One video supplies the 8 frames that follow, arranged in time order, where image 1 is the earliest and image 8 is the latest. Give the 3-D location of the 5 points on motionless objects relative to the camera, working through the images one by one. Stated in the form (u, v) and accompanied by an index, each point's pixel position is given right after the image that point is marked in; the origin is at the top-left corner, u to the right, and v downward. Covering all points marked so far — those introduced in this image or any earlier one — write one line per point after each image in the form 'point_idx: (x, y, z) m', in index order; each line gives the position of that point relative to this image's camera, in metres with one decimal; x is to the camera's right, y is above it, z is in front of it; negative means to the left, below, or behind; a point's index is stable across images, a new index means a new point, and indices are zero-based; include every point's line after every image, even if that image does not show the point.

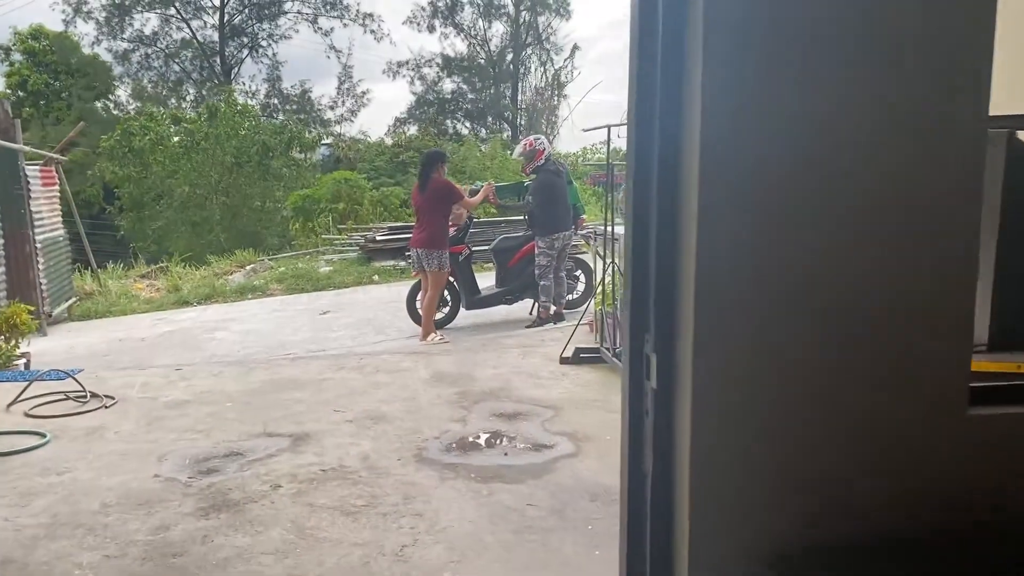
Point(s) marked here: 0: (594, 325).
0: (+0.6, -0.2, +5.9) m
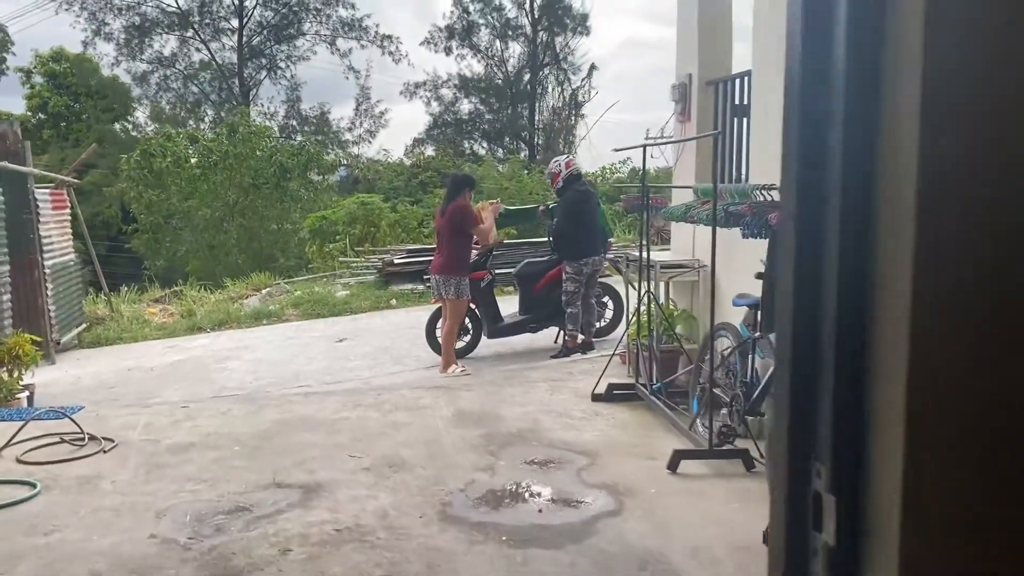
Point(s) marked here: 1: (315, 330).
0: (+0.7, -0.4, +5.5) m
1: (-2.0, -0.4, +9.0) m
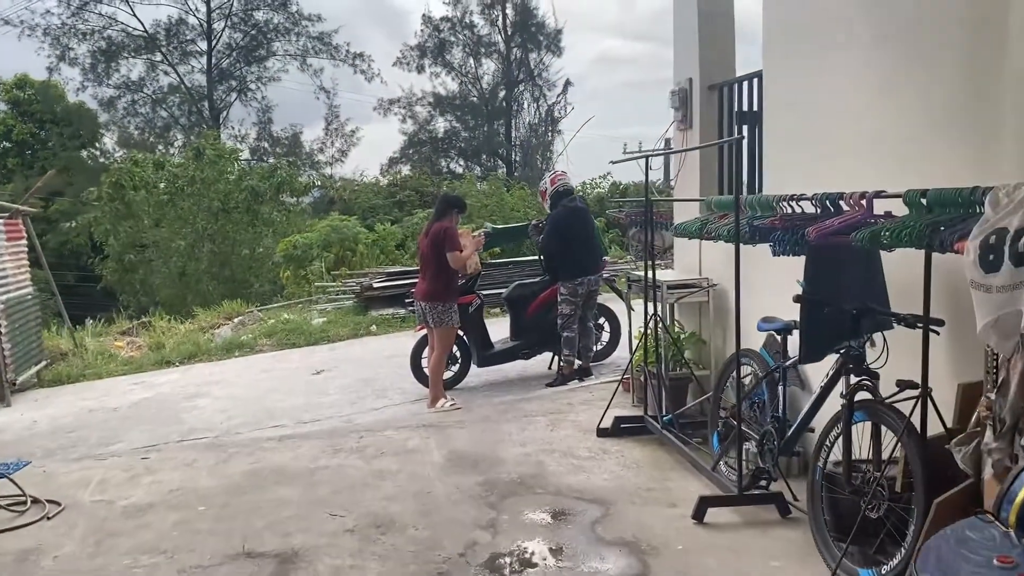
0: (+0.7, -0.6, +5.1) m
1: (-2.2, -0.7, +8.5) m
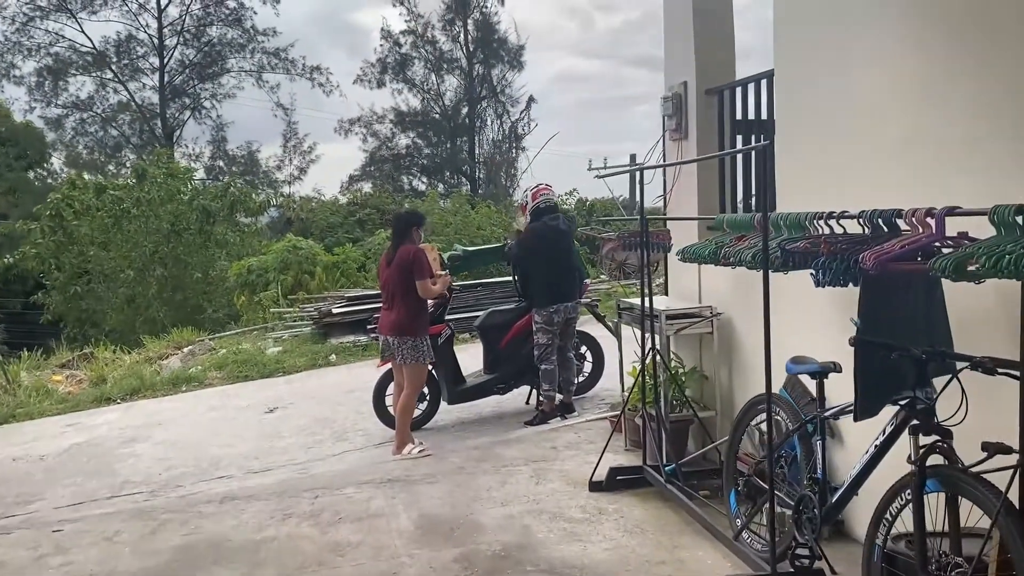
0: (+0.6, -0.7, +4.5) m
1: (-2.4, -1.0, +7.8) m
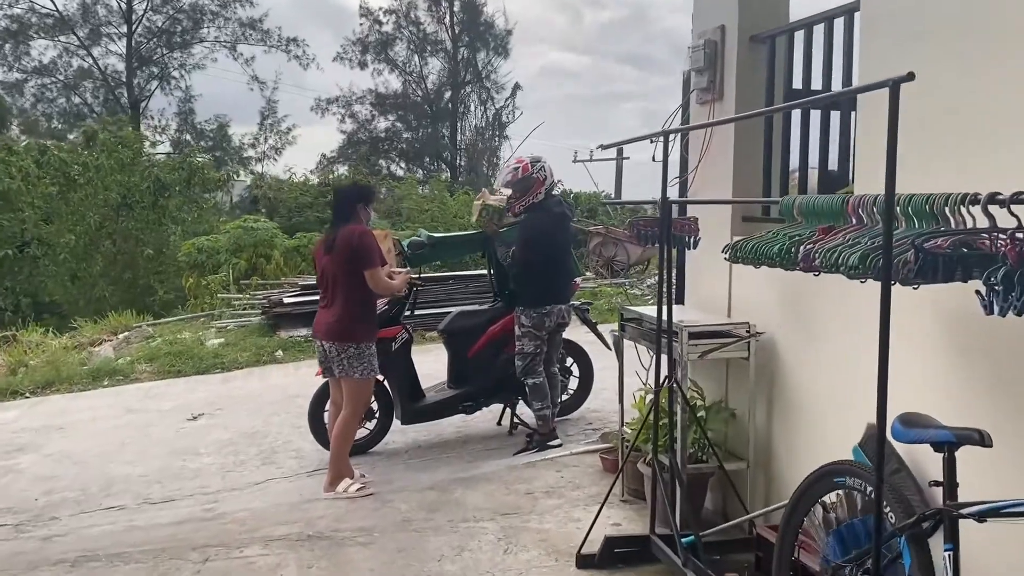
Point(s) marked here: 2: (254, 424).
0: (+0.4, -0.7, +3.5) m
1: (-2.6, -0.8, +6.7) m
2: (-1.6, -0.9, +5.6) m
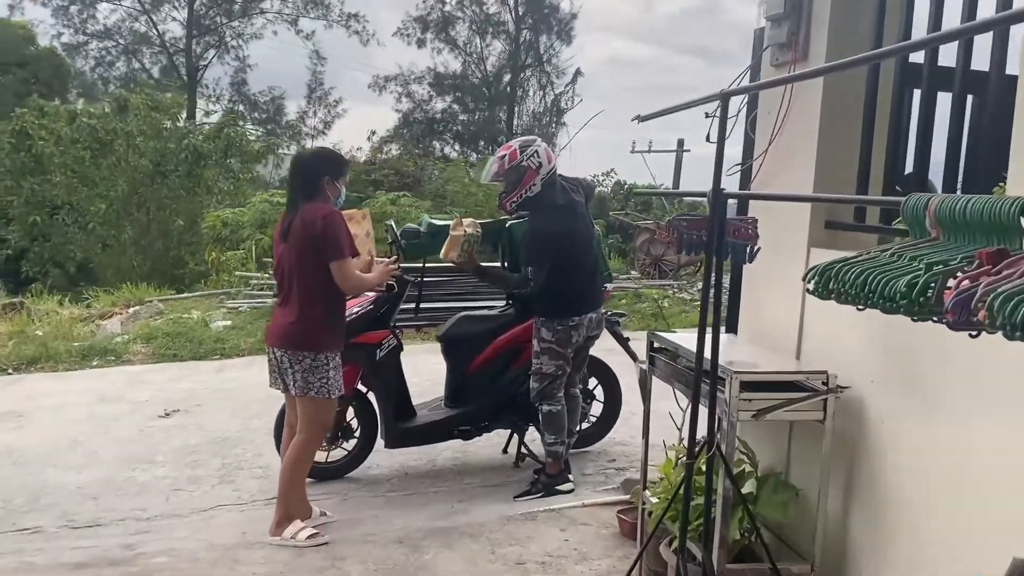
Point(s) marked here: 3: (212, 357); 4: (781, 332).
0: (+0.4, -0.8, +2.6) m
1: (-2.5, -0.7, +6.0) m
2: (-1.6, -0.8, +4.8) m
3: (-2.4, -0.6, +7.0) m
4: (+0.8, -0.1, +2.6) m
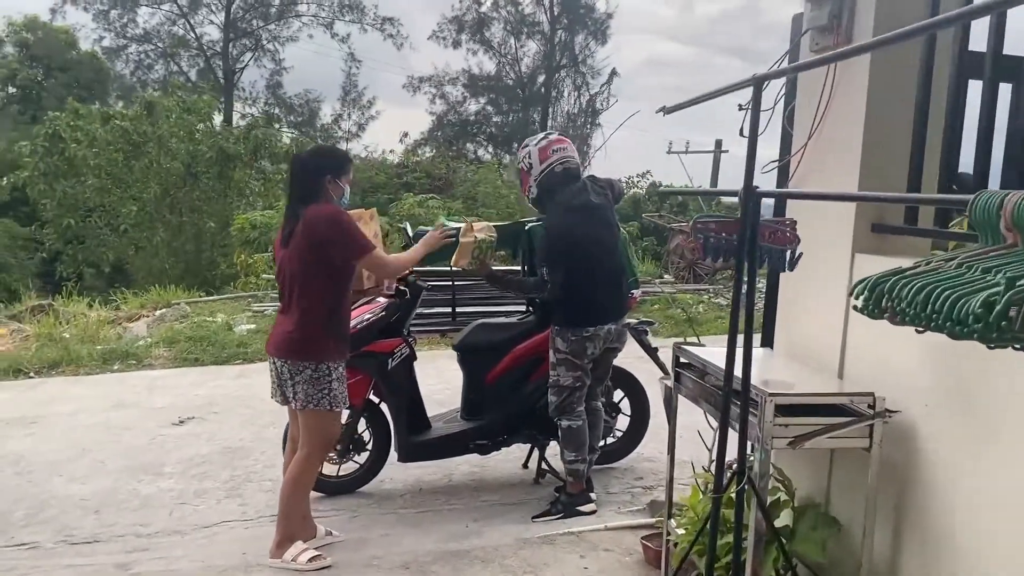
0: (+0.4, -0.8, +2.4) m
1: (-2.3, -0.7, +5.9) m
2: (-1.5, -0.8, +4.7) m
3: (-2.2, -0.6, +6.9) m
4: (+0.8, -0.2, +2.3) m
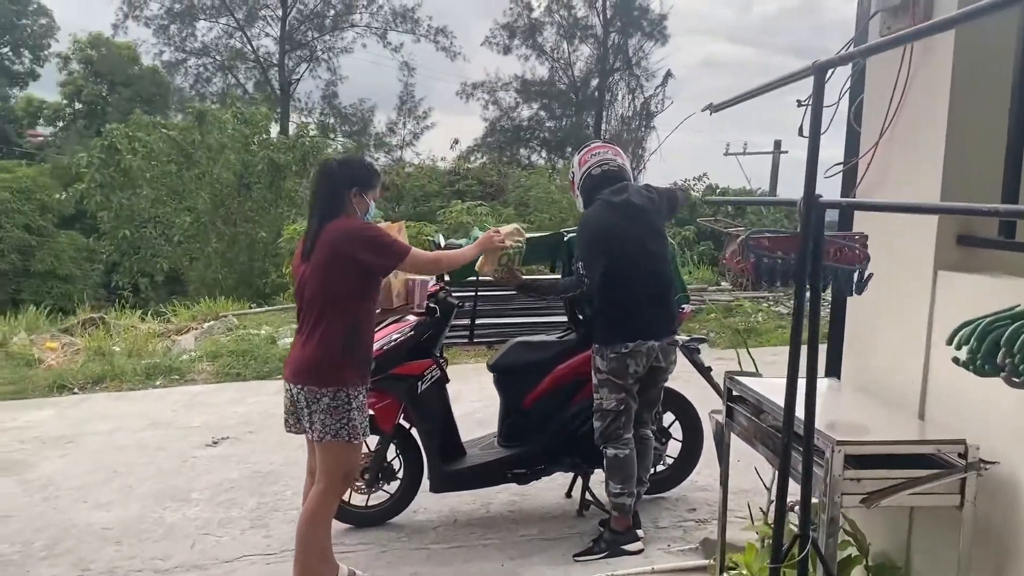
0: (+0.5, -0.9, +2.1) m
1: (-2.0, -0.8, +5.8) m
2: (-1.2, -0.9, +4.5) m
3: (-1.8, -0.7, +6.7) m
4: (+0.9, -0.2, +2.0) m
